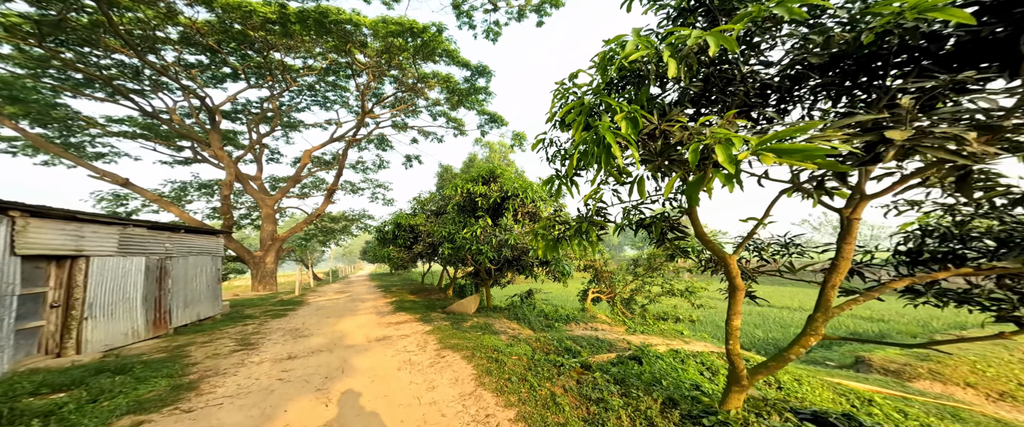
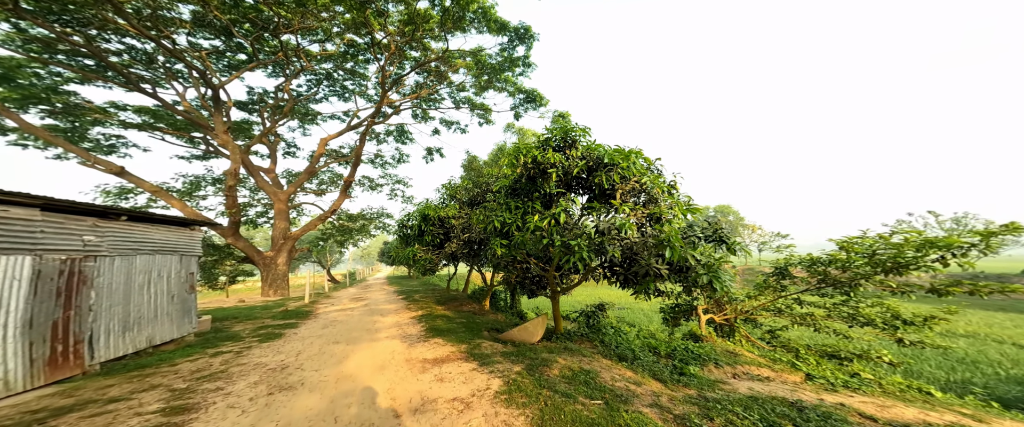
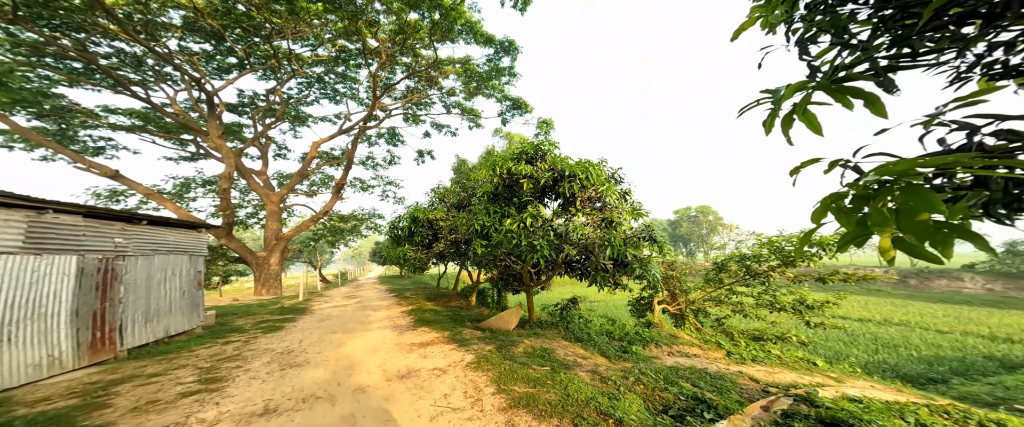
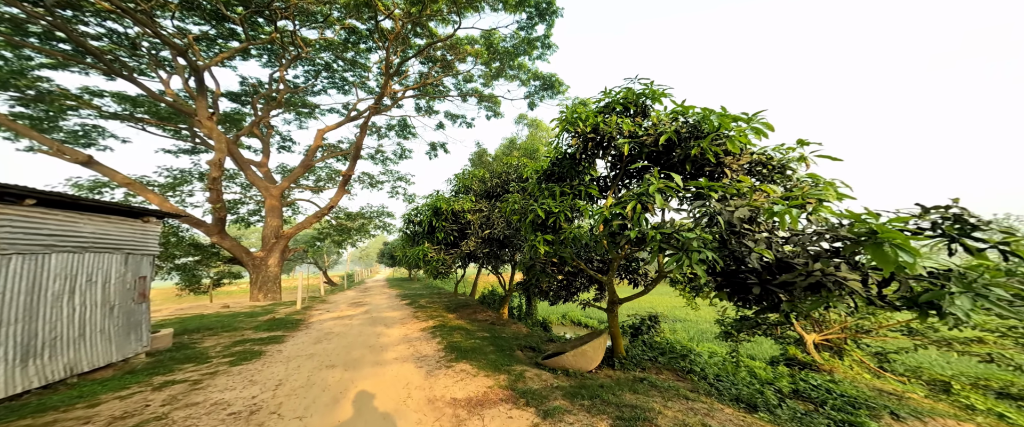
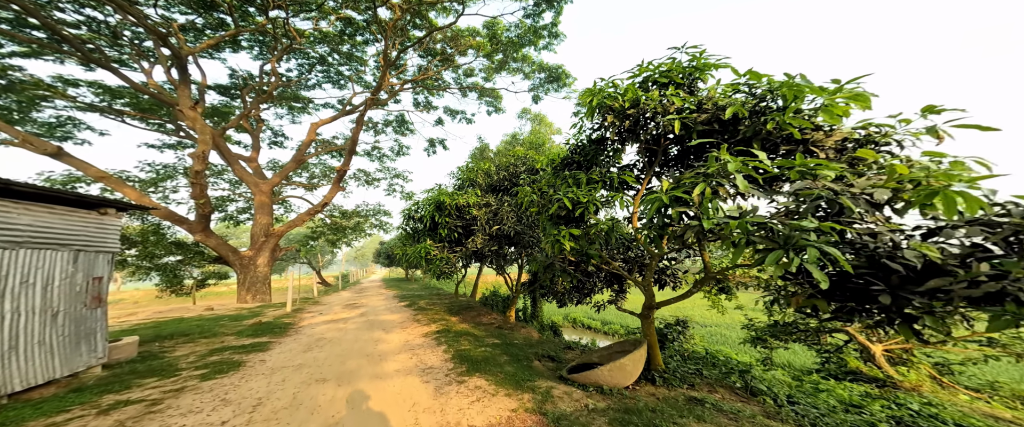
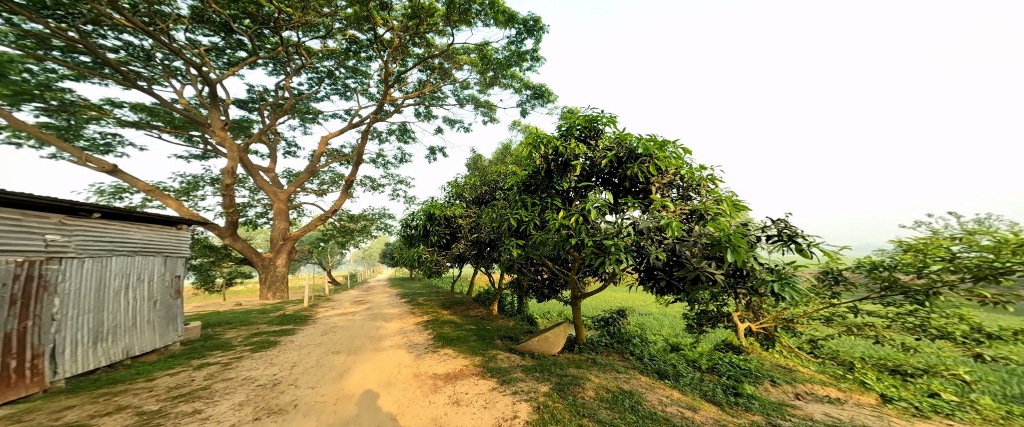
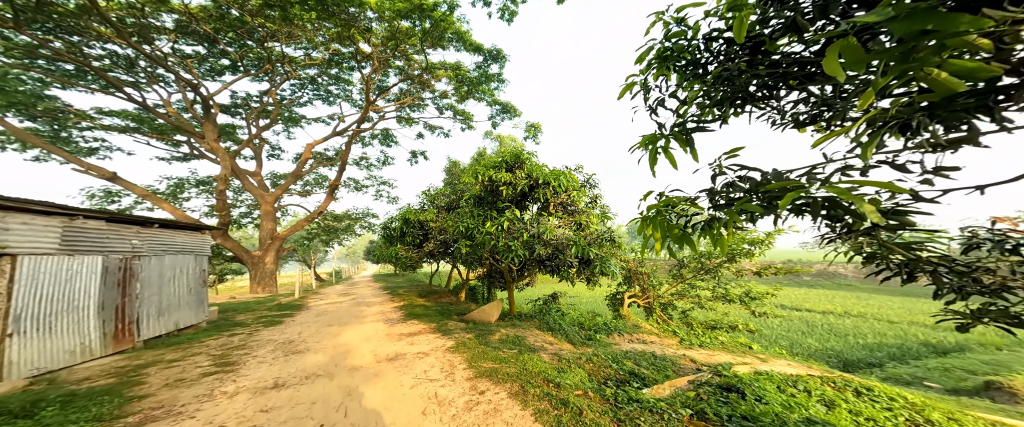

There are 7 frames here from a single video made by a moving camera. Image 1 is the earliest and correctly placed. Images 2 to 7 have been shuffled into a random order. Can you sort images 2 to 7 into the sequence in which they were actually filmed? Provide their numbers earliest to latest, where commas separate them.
7, 3, 2, 6, 4, 5
